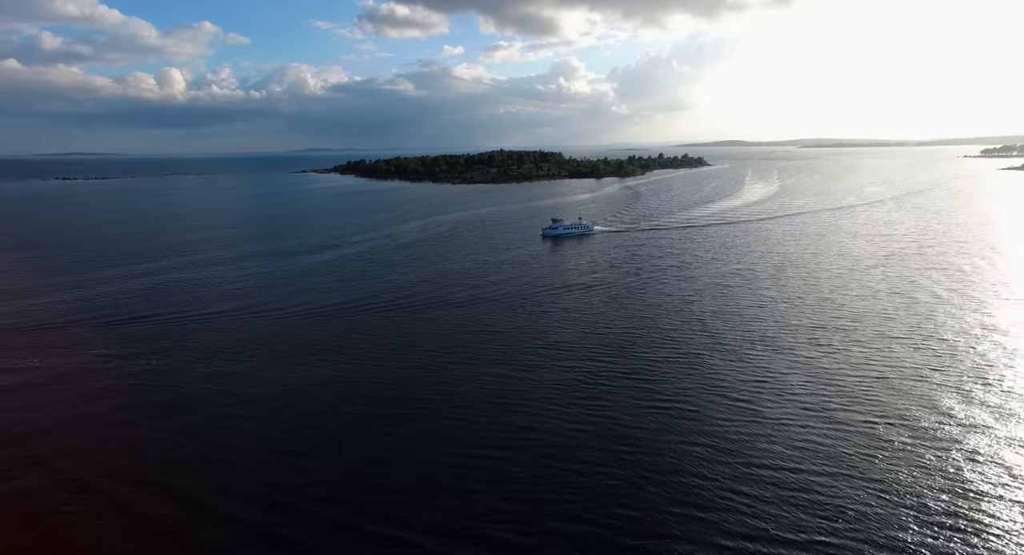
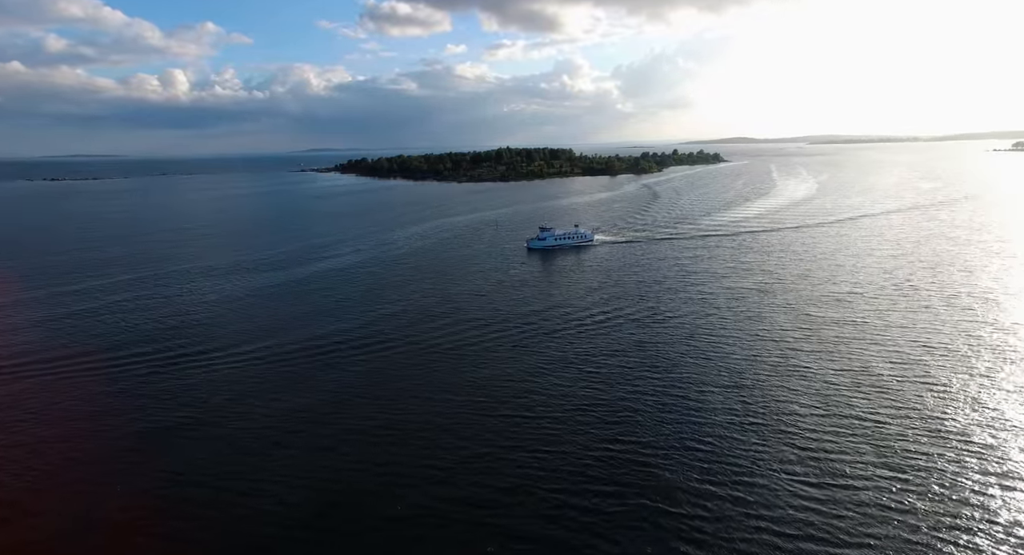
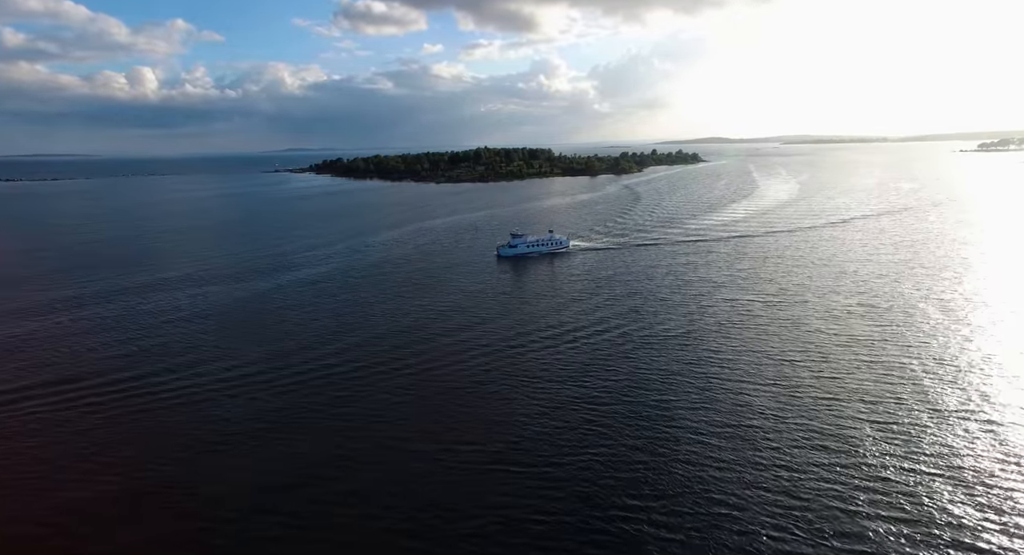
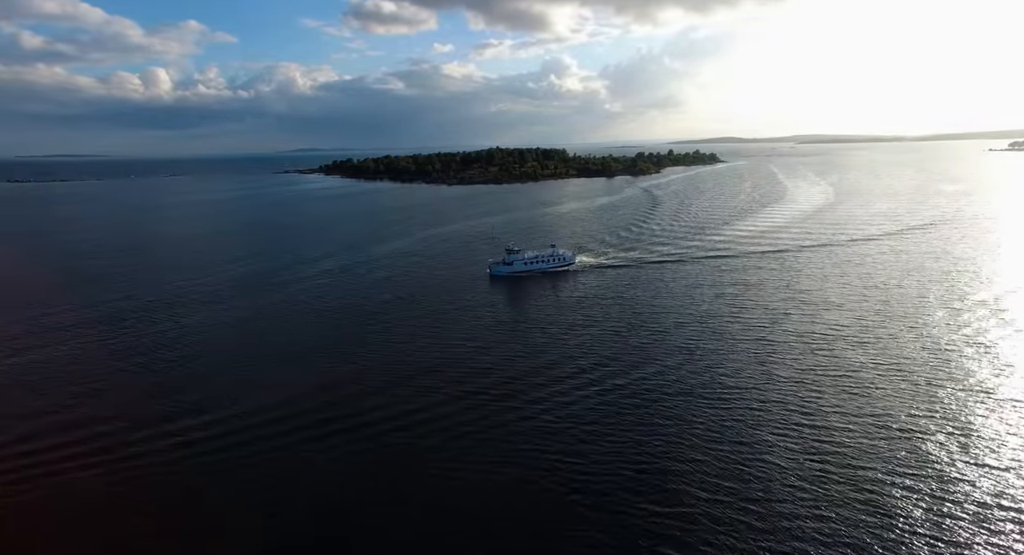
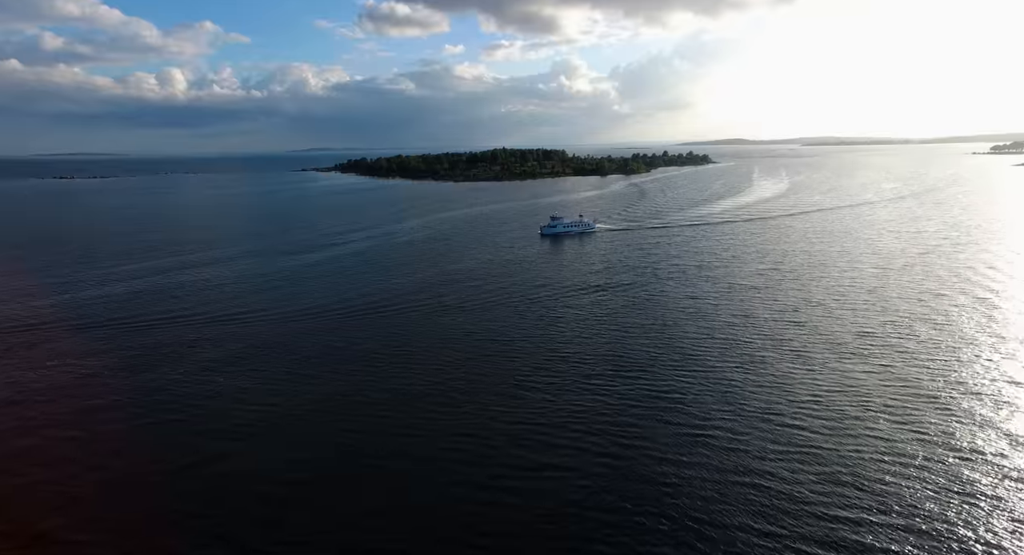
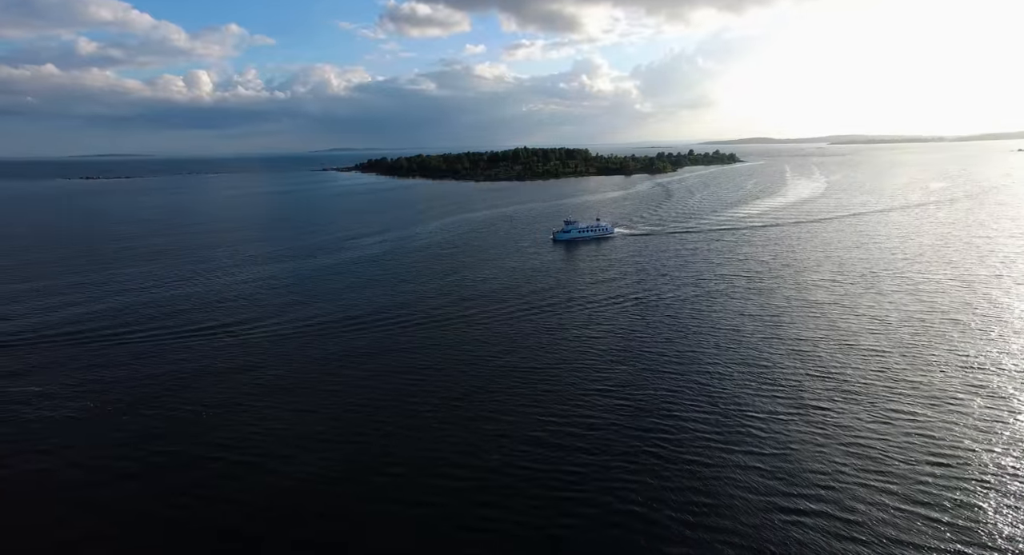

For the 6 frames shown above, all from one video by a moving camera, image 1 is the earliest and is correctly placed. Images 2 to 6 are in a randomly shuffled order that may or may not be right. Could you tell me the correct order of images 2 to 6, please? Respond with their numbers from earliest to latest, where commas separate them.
5, 6, 2, 3, 4
